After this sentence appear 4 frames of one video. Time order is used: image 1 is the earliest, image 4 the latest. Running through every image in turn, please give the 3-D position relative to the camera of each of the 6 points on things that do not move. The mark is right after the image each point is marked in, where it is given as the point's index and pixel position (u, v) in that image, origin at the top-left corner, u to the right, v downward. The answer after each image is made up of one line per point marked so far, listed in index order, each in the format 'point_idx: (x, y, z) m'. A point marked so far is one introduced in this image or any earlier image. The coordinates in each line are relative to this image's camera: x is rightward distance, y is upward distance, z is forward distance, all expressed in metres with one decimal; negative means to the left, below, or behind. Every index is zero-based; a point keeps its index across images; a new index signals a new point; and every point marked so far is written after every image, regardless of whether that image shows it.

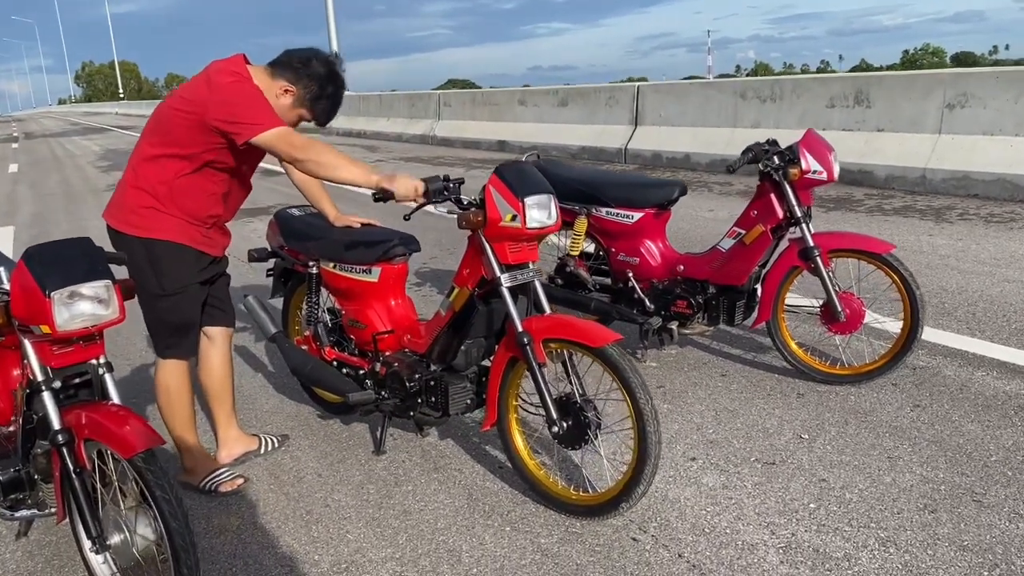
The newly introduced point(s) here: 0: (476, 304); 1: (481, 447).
0: (-0.1, -0.1, +3.4) m
1: (-0.1, -0.7, +3.9) m
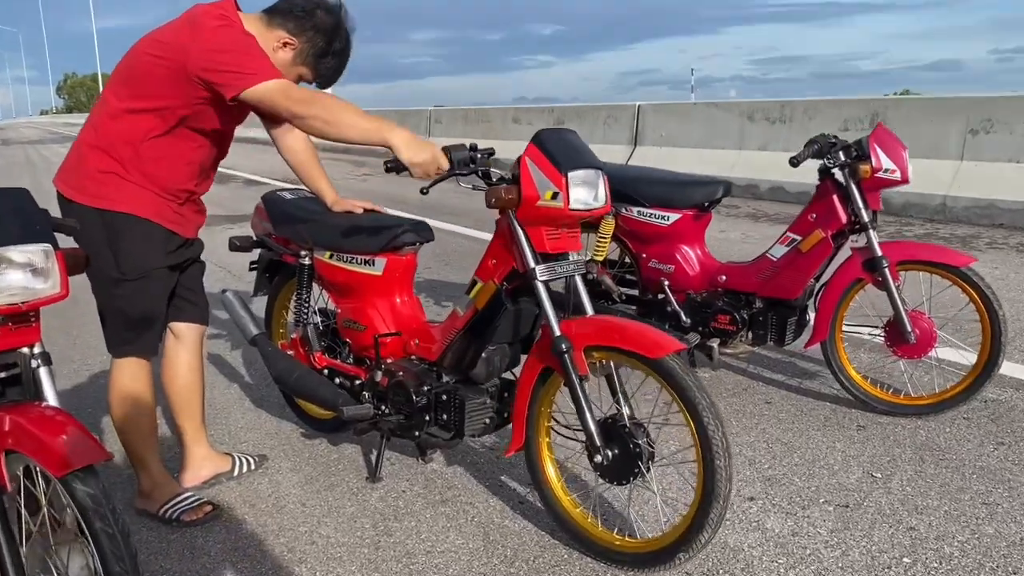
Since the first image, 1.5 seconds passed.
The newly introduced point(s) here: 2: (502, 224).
0: (0.0, 0.0, +2.8) m
1: (-0.1, -0.7, +3.3) m
2: (0.0, +0.2, +2.7) m
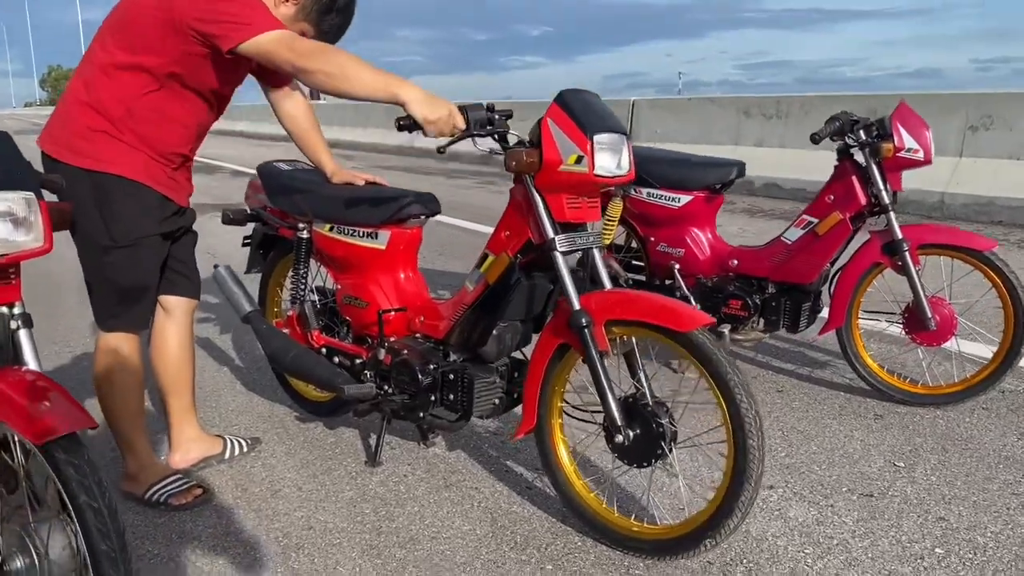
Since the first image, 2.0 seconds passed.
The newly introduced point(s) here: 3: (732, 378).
0: (0.0, 0.0, +2.6) m
1: (0.0, -0.6, +3.1) m
2: (0.0, +0.3, +2.6) m
3: (+0.6, -0.2, +2.3) m
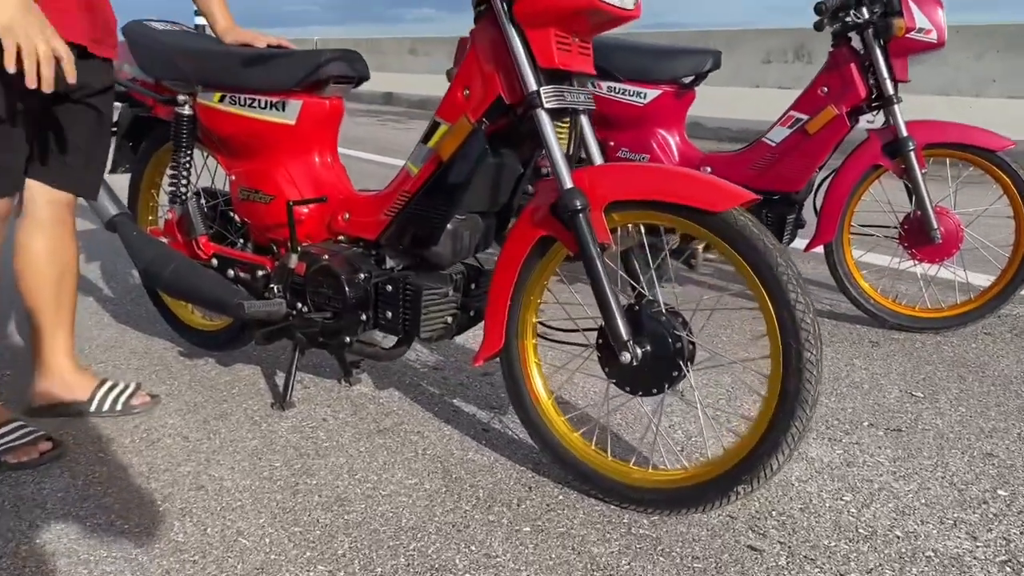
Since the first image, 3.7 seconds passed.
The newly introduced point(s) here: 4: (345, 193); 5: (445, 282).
0: (-0.1, +0.3, +2.0) m
1: (-0.2, -0.3, +2.5) m
2: (-0.1, +0.5, +1.9) m
3: (+0.5, 0.0, +1.7) m
4: (-0.4, +0.2, +2.3) m
5: (-0.2, 0.0, +2.1) m
